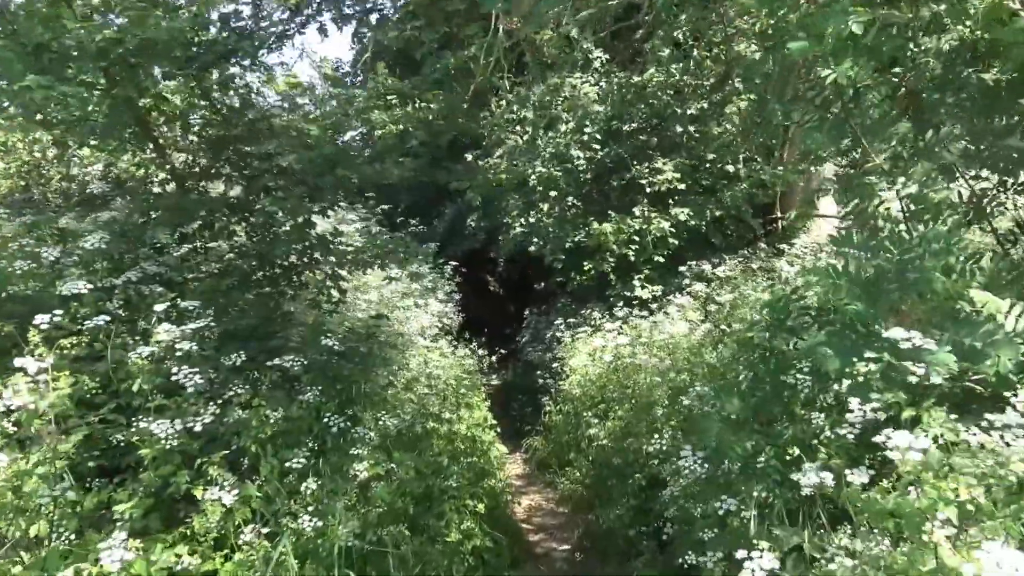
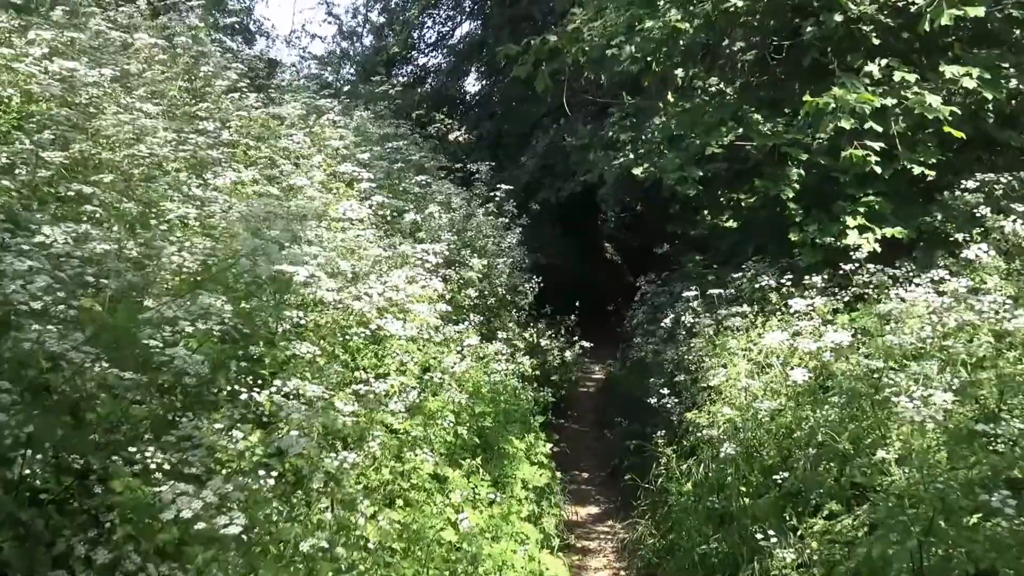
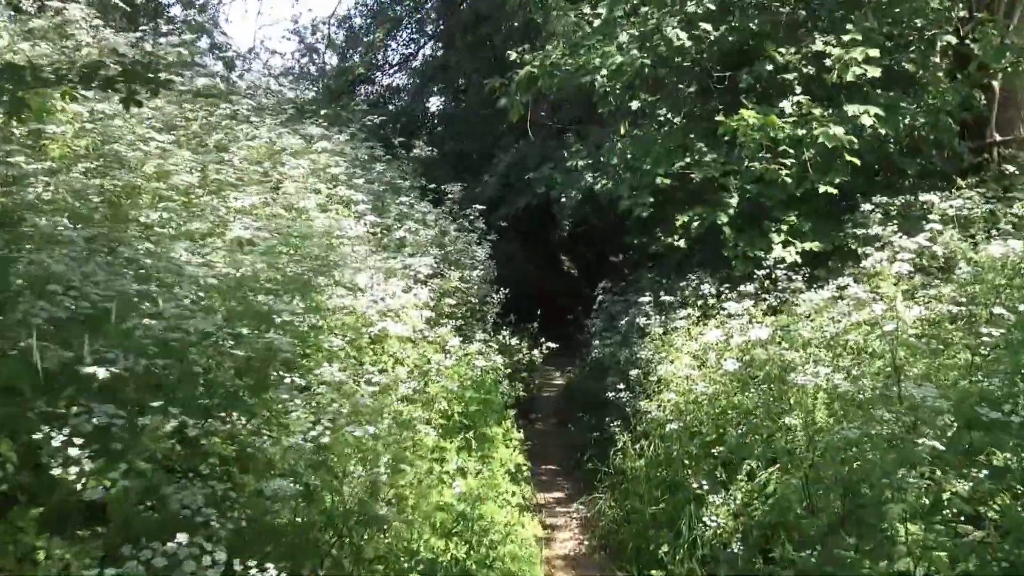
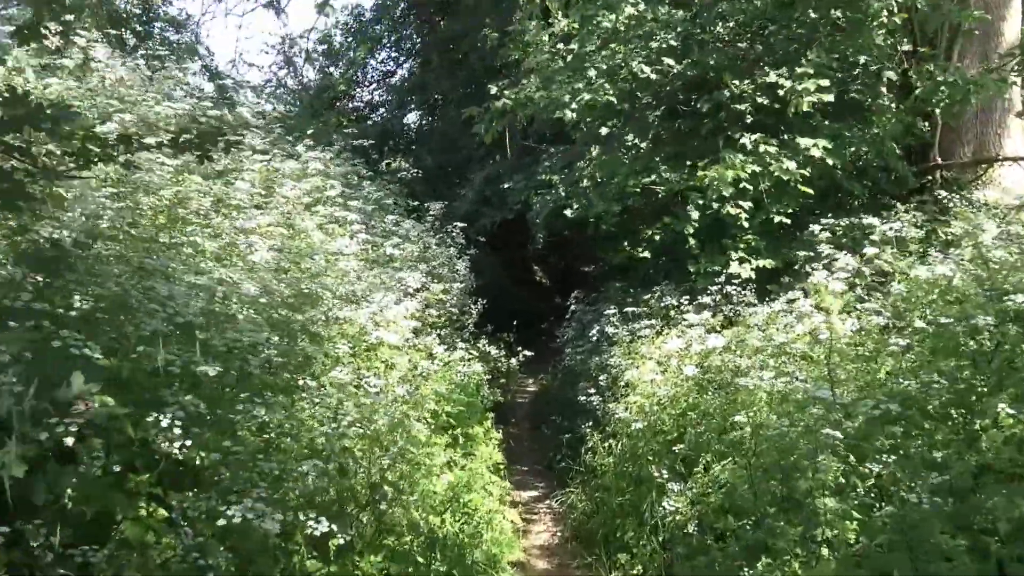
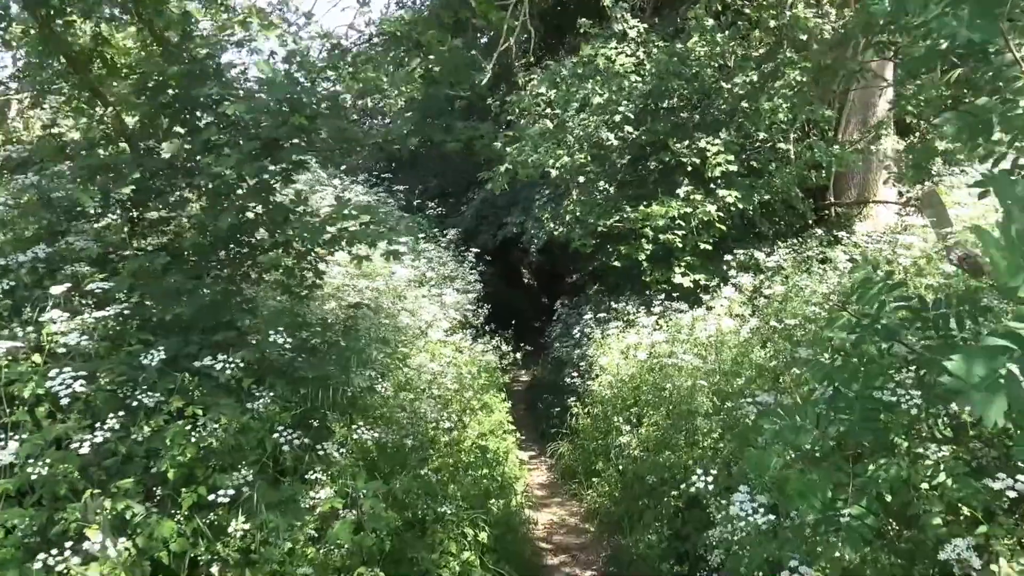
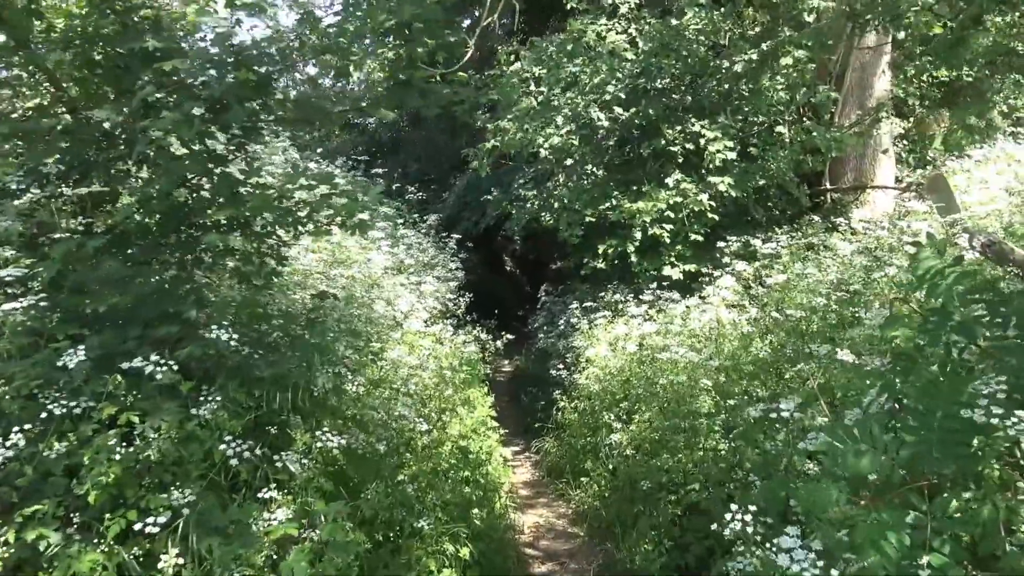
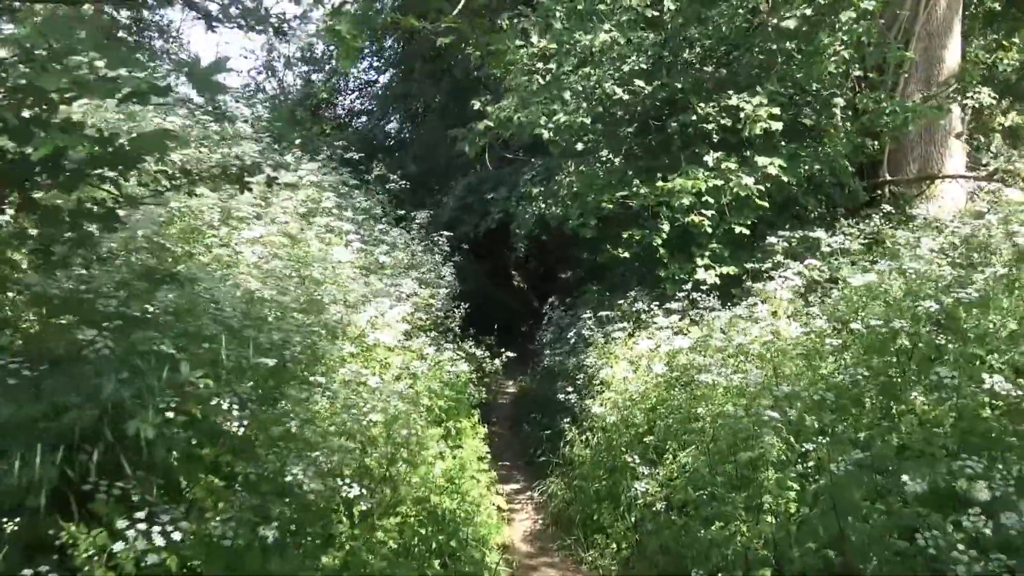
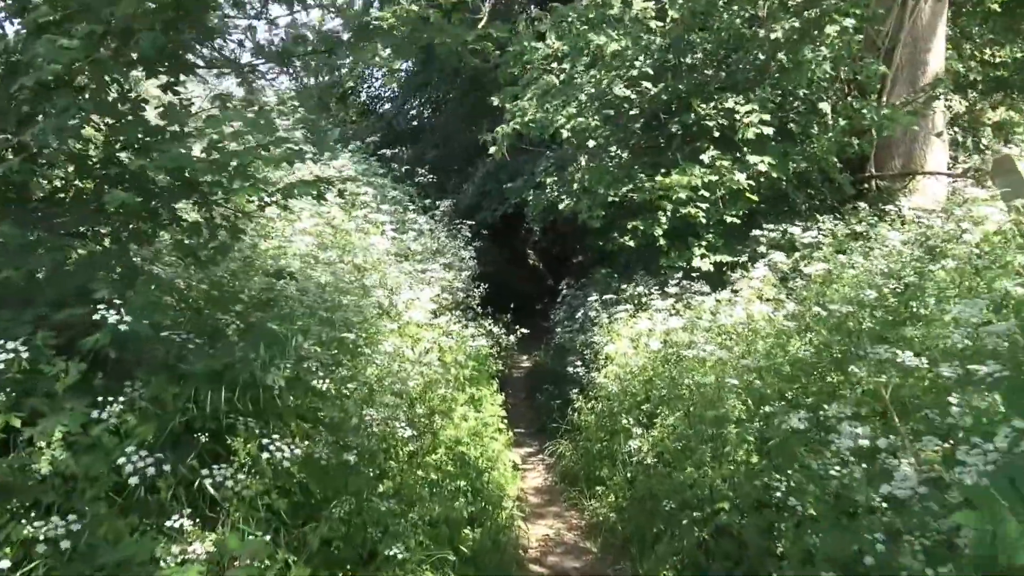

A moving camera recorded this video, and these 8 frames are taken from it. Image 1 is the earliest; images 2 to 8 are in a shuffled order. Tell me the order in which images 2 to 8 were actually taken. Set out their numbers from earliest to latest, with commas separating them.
5, 6, 8, 7, 4, 3, 2
